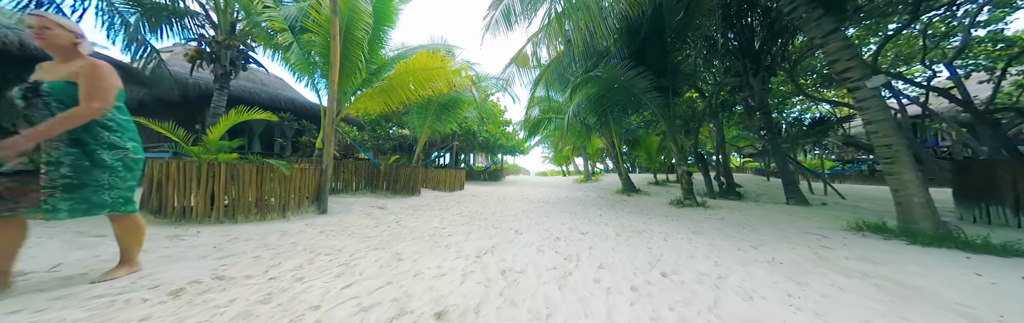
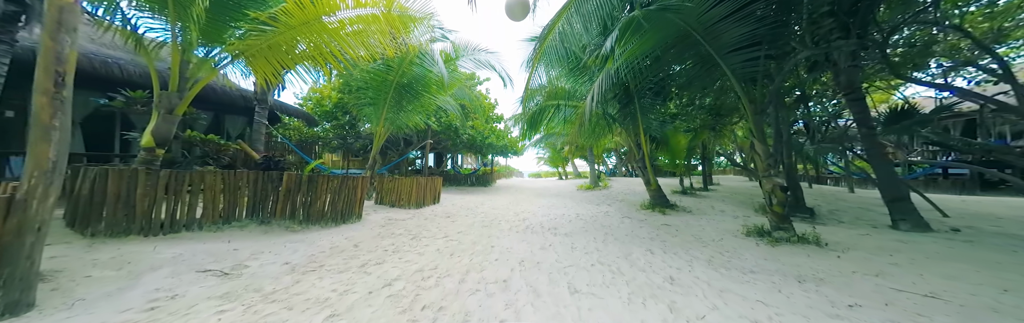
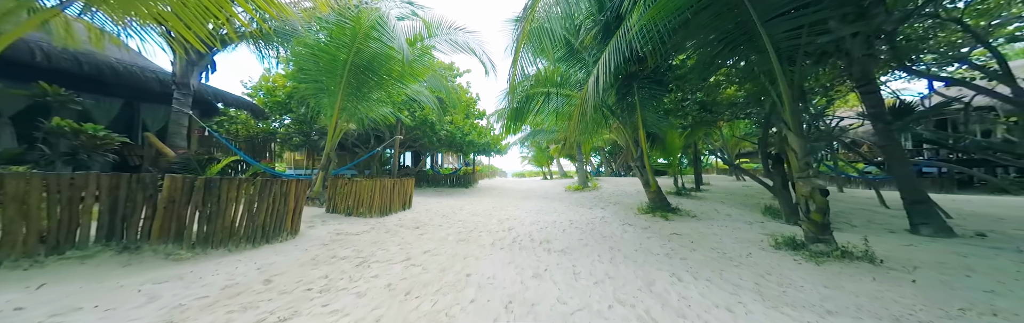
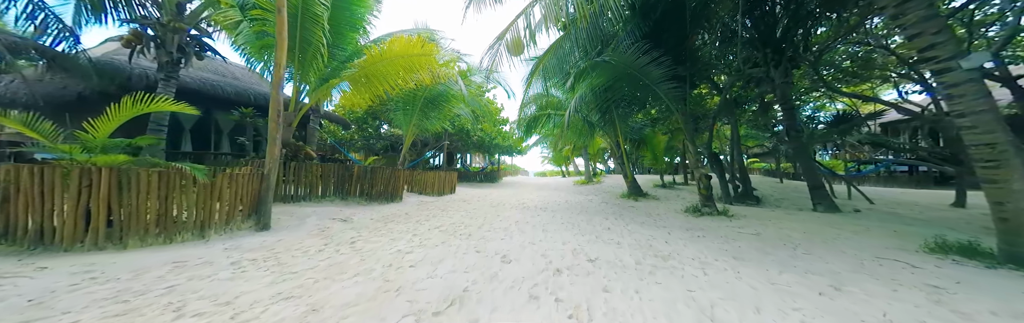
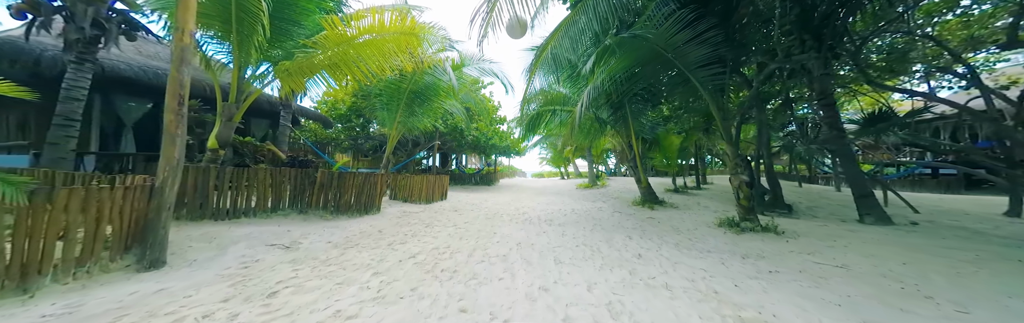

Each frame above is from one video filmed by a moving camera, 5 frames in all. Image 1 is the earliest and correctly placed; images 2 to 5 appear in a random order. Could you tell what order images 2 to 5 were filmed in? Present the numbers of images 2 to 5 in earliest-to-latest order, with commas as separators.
4, 5, 2, 3
